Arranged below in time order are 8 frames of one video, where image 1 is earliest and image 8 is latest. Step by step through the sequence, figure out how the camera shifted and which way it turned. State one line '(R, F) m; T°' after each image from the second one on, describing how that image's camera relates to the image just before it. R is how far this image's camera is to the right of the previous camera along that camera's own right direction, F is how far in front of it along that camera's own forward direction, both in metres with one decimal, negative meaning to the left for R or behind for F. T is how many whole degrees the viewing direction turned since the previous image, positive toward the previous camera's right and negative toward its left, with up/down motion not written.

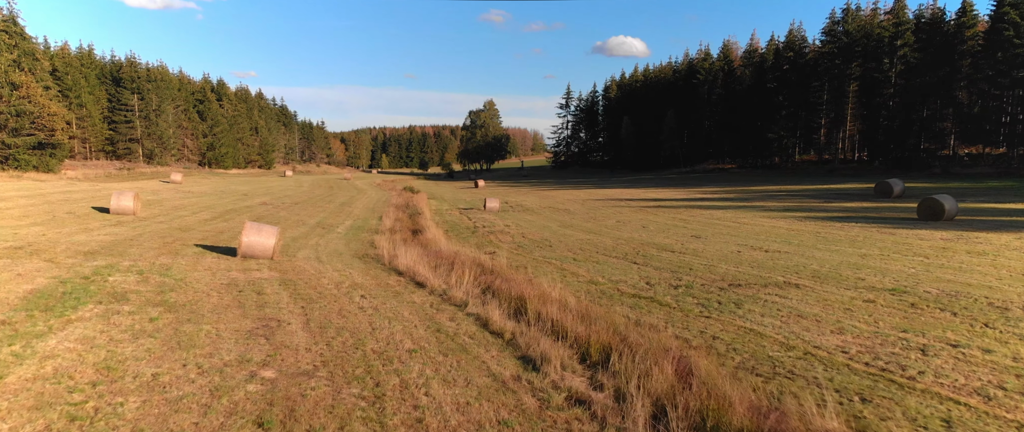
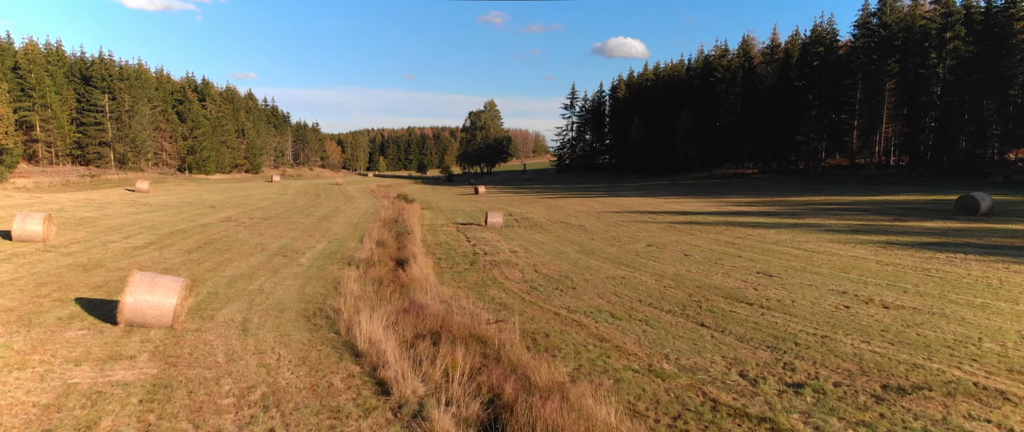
(-0.2, +3.1) m; 0°
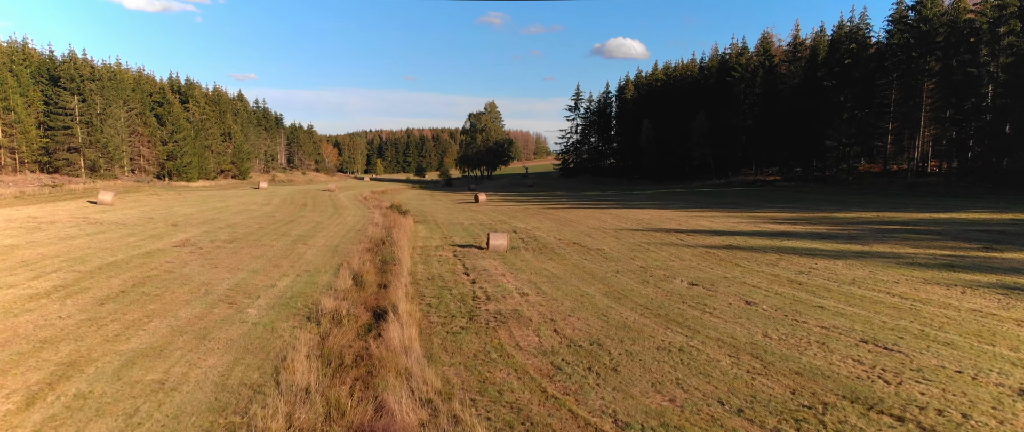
(-0.2, +2.7) m; 0°
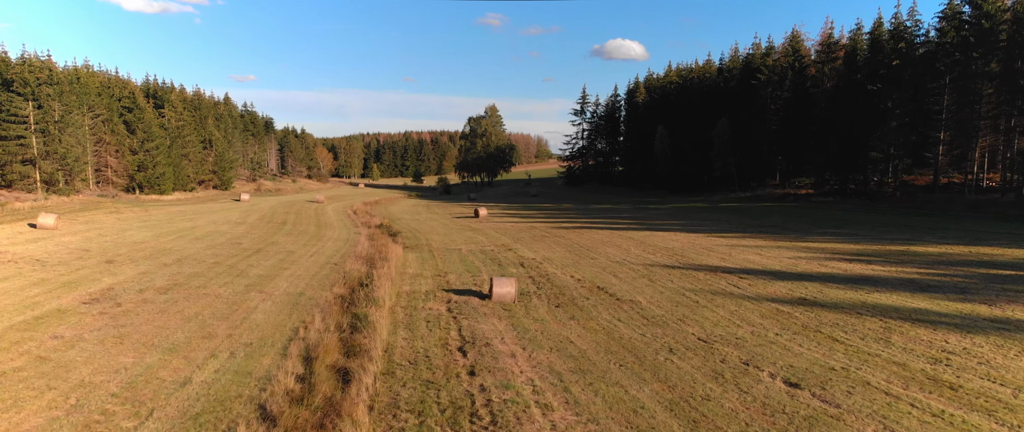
(-0.2, +3.4) m; 0°
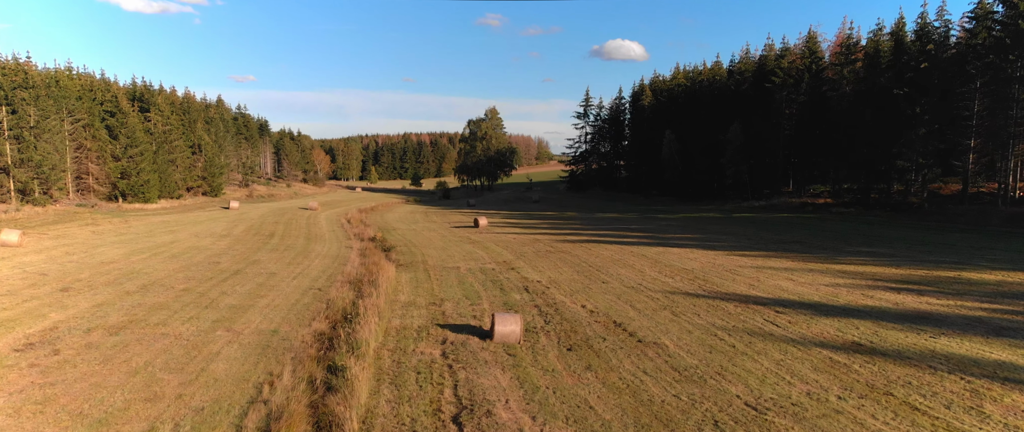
(-0.1, +1.7) m; 0°
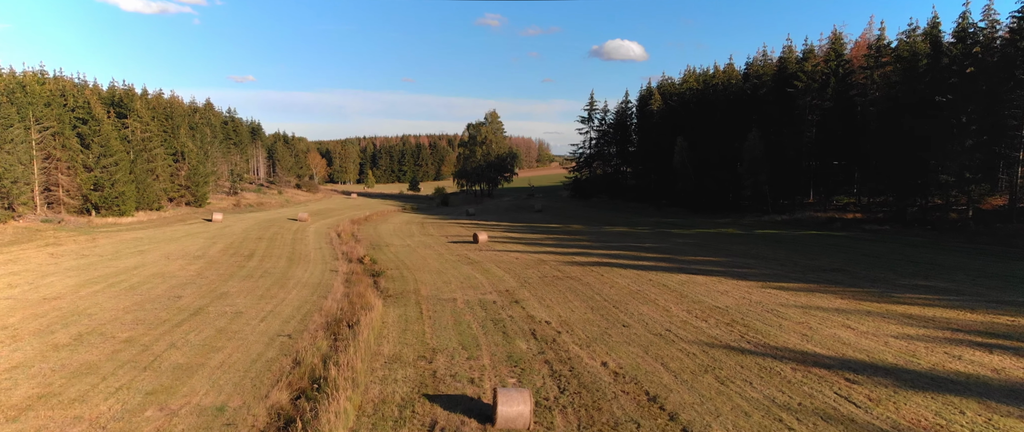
(-0.1, +2.4) m; 0°
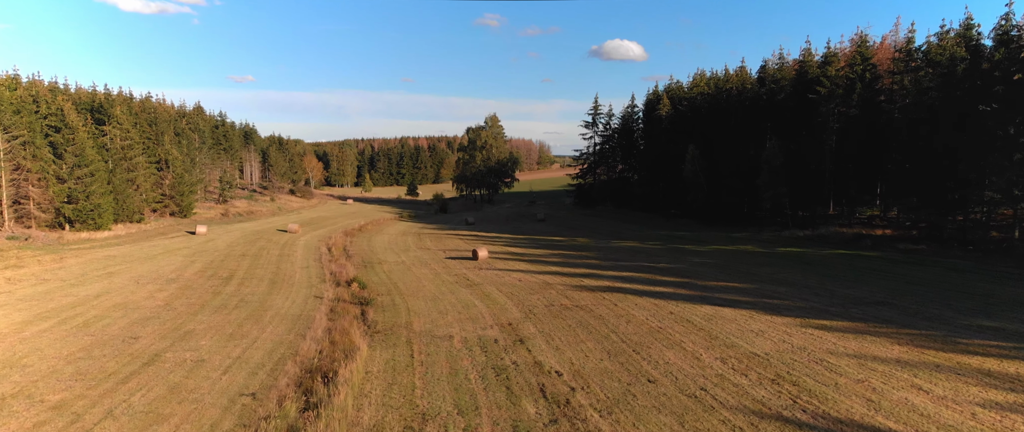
(-0.1, +2.1) m; 0°
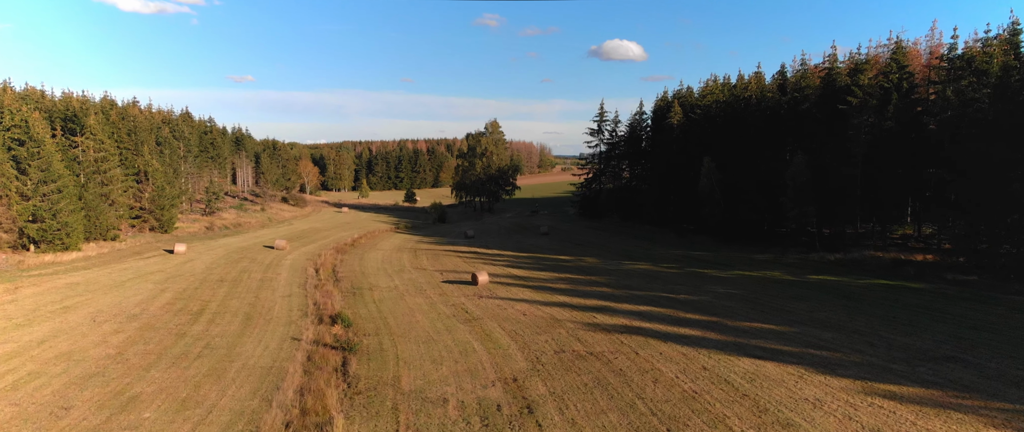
(-0.1, +2.4) m; 0°
